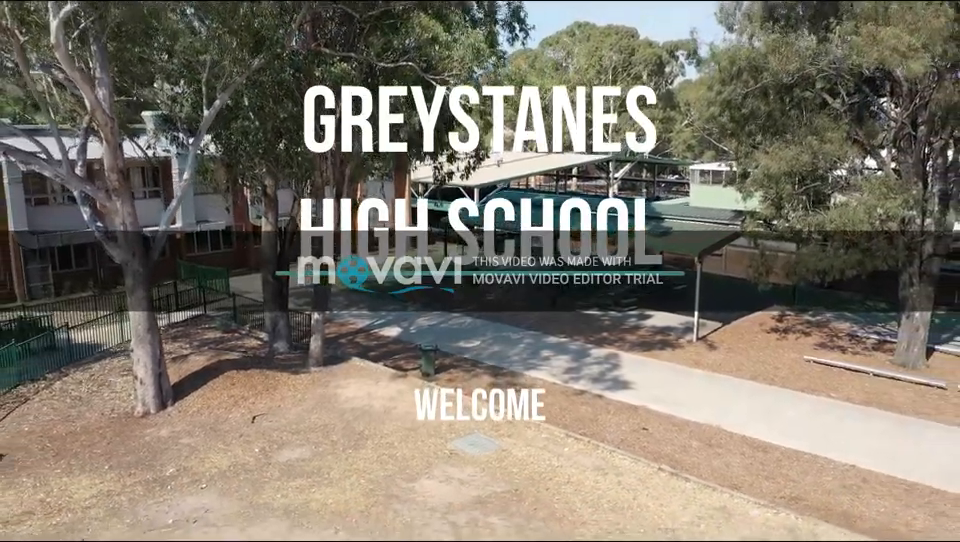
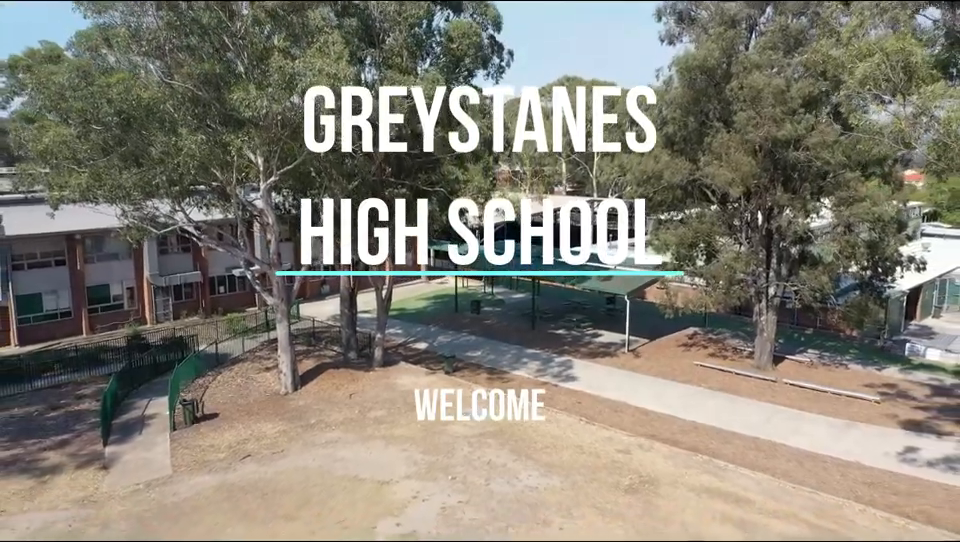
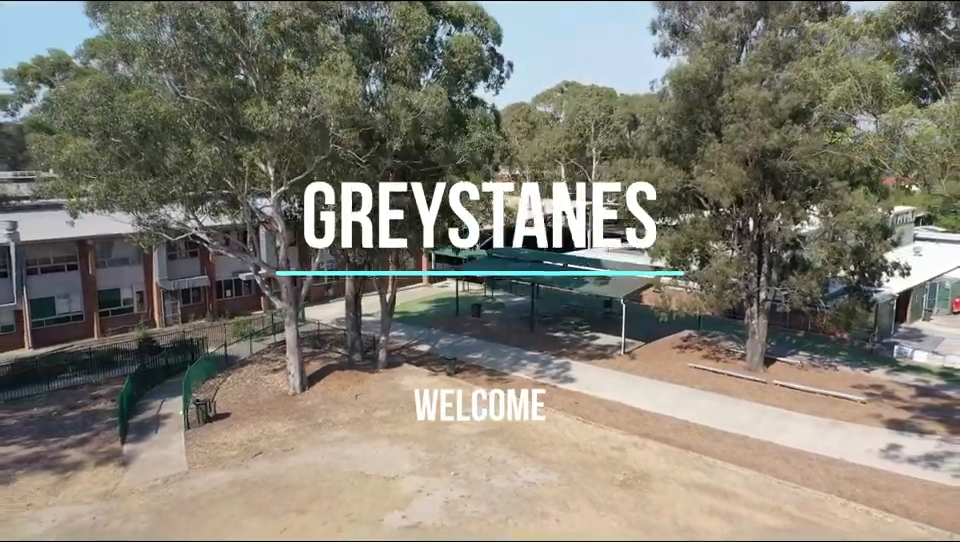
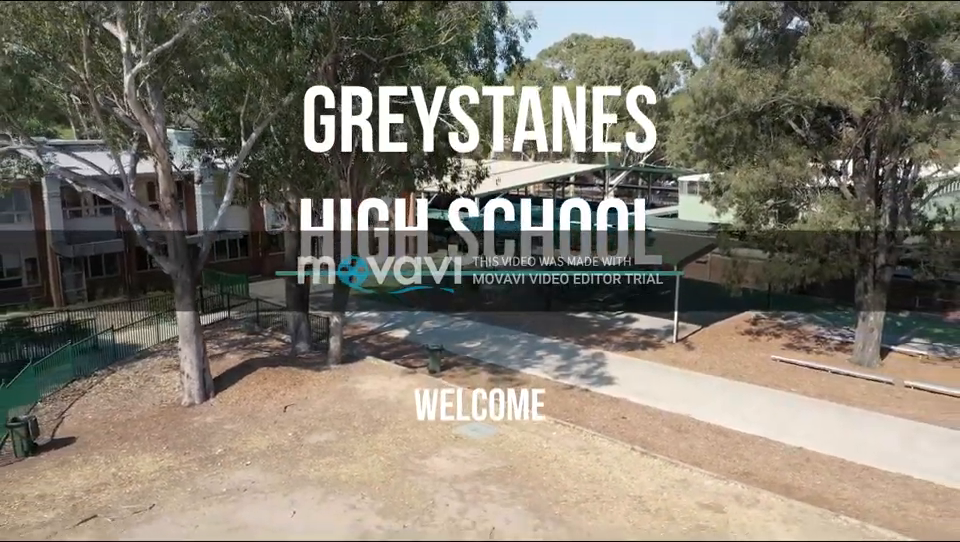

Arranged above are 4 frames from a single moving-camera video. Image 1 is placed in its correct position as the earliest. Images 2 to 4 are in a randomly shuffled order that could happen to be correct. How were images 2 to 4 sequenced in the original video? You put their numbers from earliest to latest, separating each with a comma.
4, 2, 3
